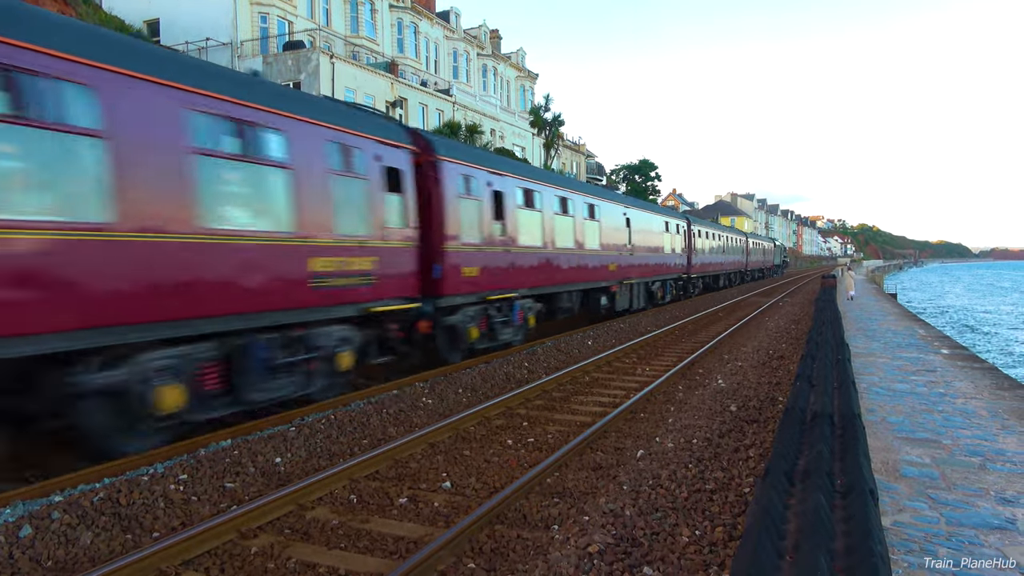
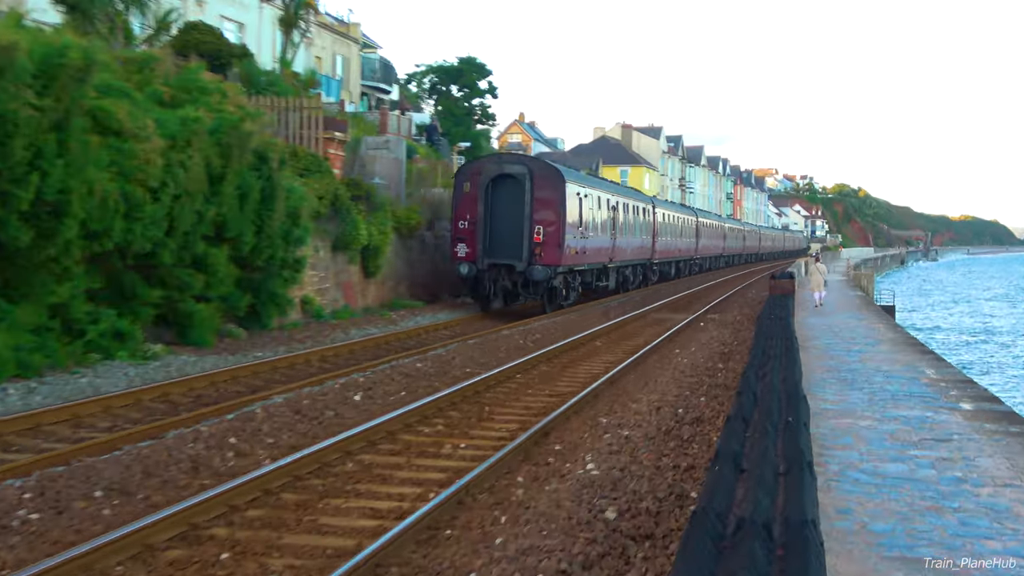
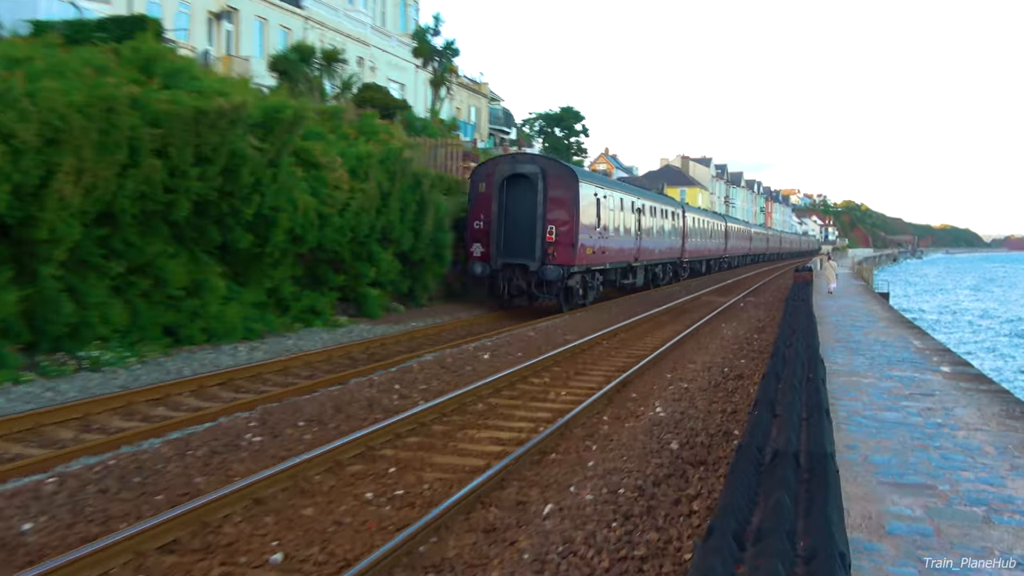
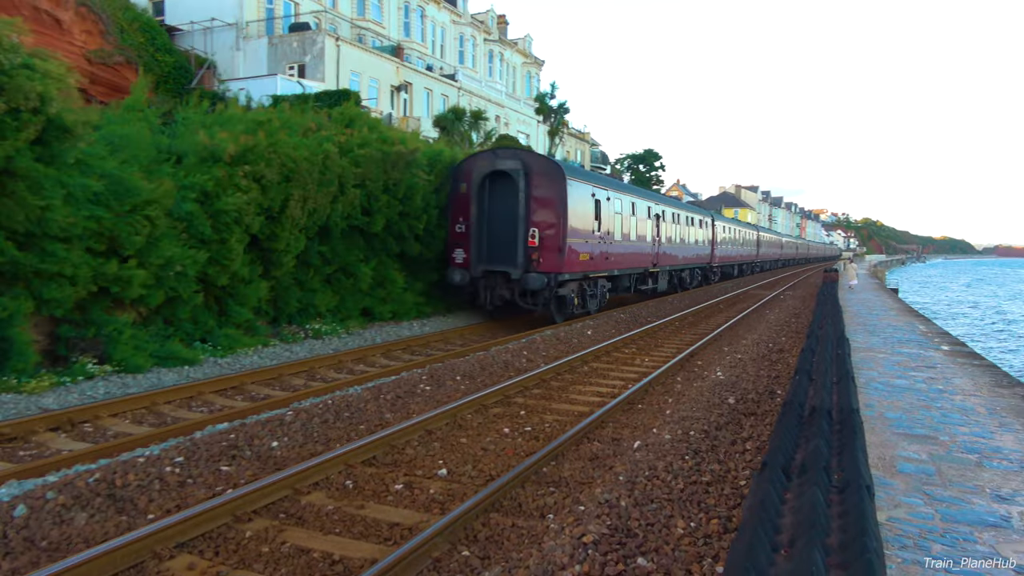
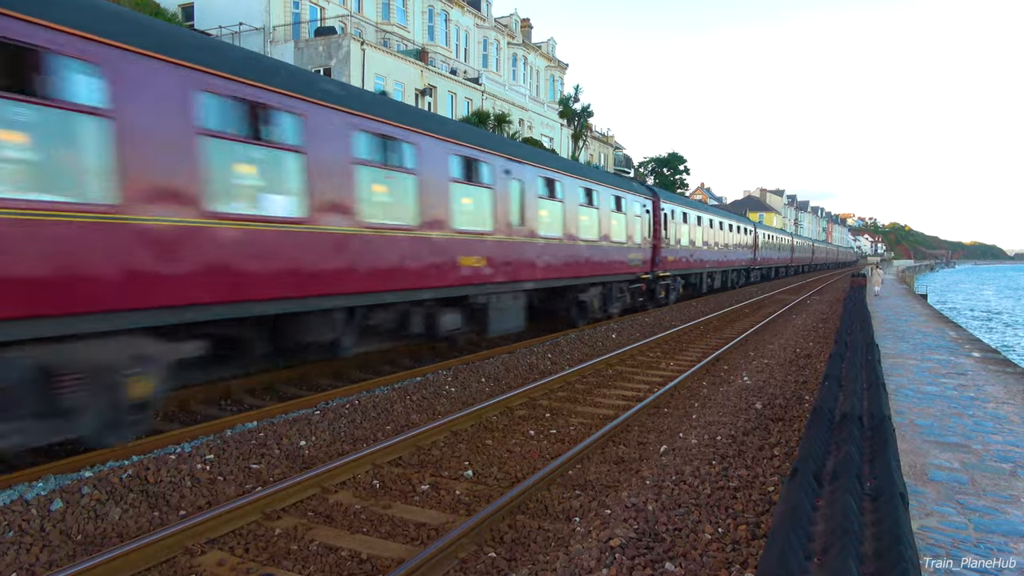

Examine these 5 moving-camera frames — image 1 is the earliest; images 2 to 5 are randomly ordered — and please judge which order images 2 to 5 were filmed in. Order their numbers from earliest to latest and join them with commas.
5, 4, 3, 2
